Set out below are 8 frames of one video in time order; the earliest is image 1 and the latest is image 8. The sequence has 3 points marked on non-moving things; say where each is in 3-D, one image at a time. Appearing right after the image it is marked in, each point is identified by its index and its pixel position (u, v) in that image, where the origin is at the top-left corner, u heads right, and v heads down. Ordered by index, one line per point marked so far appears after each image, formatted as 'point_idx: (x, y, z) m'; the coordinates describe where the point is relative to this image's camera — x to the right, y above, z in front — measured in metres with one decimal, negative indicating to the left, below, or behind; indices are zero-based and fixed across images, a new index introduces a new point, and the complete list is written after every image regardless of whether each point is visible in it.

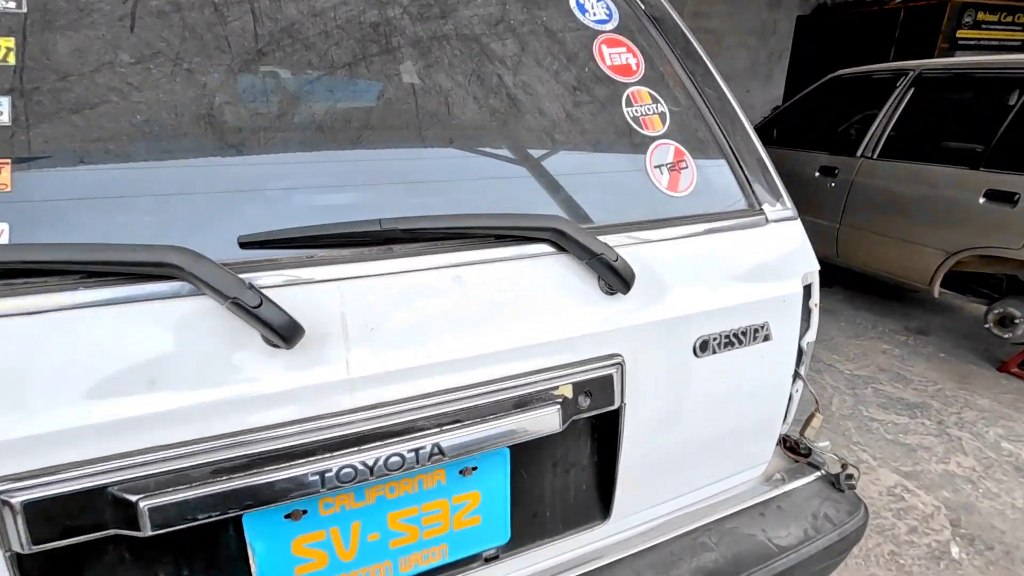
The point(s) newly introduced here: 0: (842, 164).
0: (+2.0, +0.8, +3.4) m
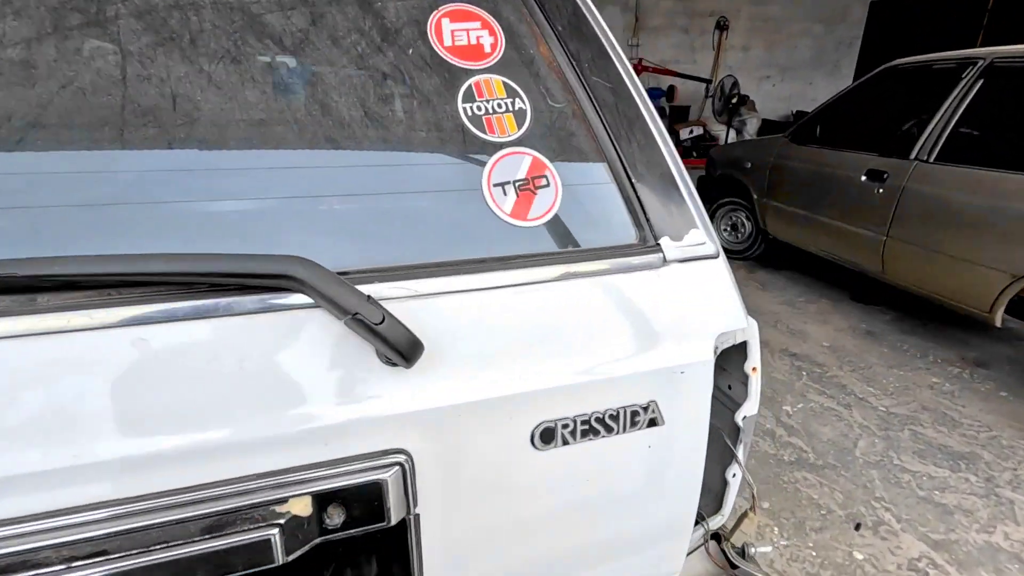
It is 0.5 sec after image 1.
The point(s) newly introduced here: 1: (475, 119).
0: (+2.0, +0.6, +3.0) m
1: (-0.1, +0.2, +0.7) m
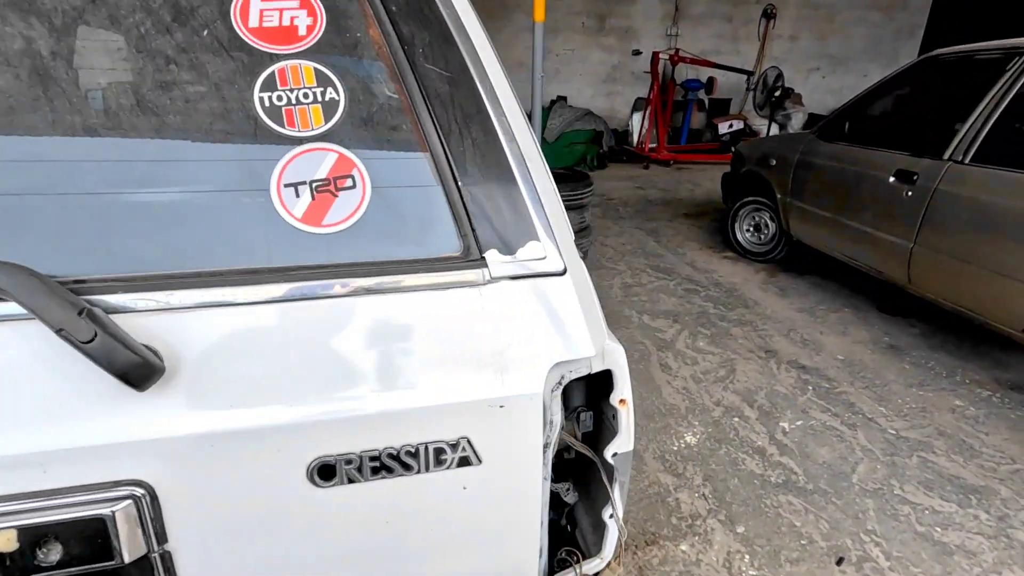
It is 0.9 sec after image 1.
0: (+2.0, +0.6, +2.7) m
1: (-0.3, +0.2, +0.6) m
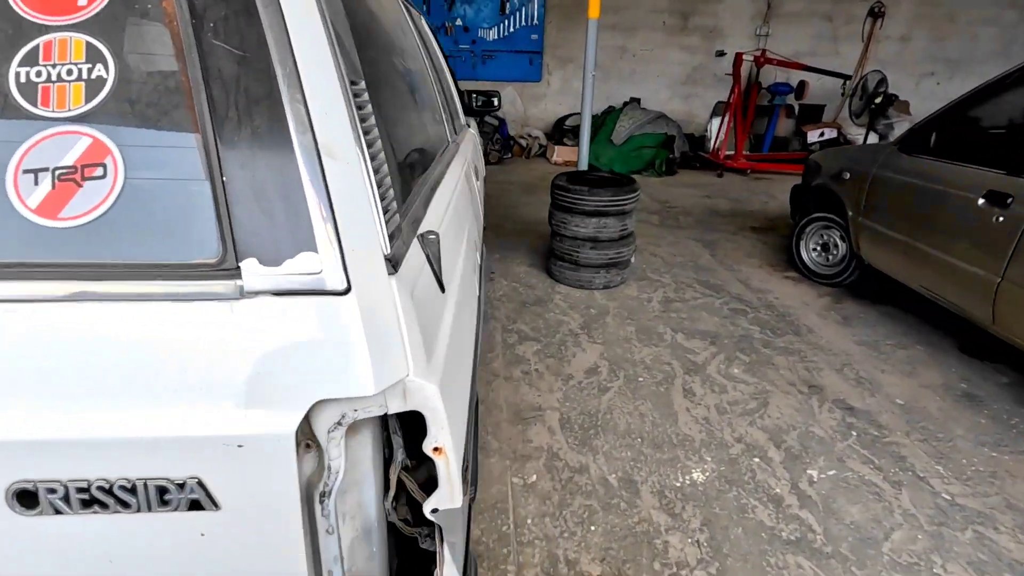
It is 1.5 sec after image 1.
0: (+2.1, +0.4, +2.3) m
1: (-0.5, +0.2, +0.6) m
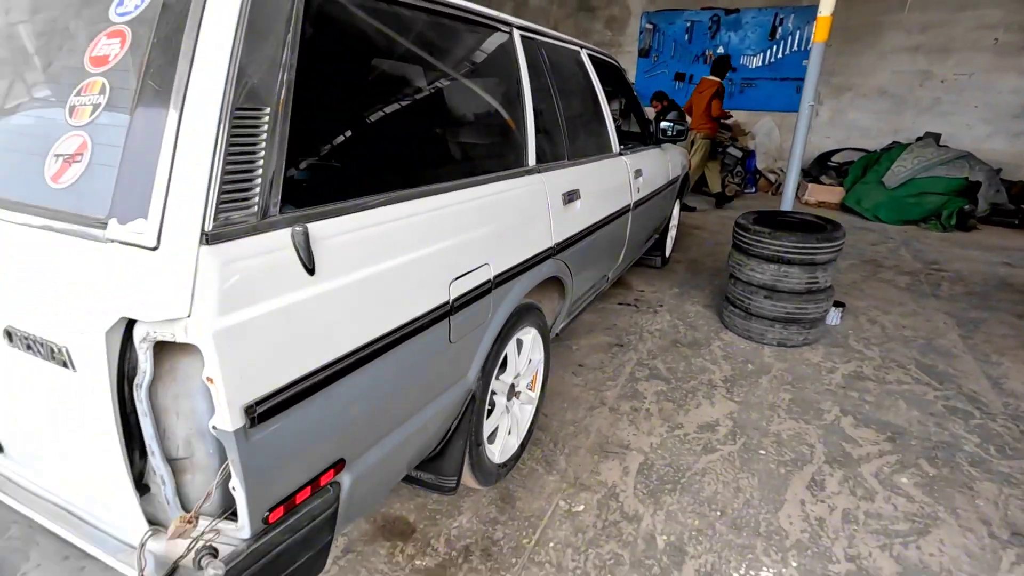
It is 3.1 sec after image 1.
0: (+2.4, -0.1, +1.3) m
1: (-0.7, +0.3, +0.9) m
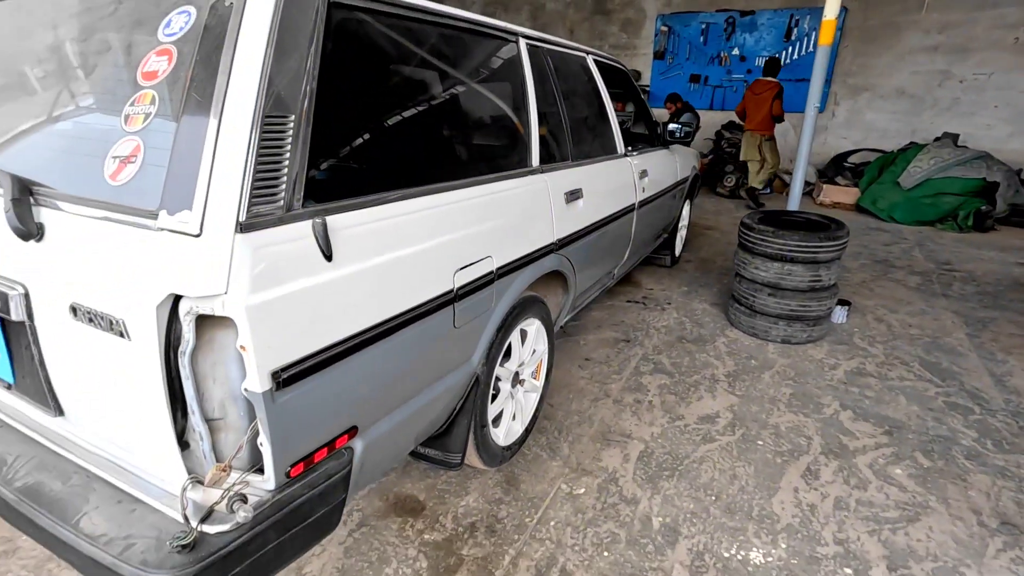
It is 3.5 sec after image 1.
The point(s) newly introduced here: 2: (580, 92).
0: (+2.4, -0.1, +1.4) m
1: (-0.7, +0.3, +1.1) m
2: (+0.3, +0.8, +2.4) m
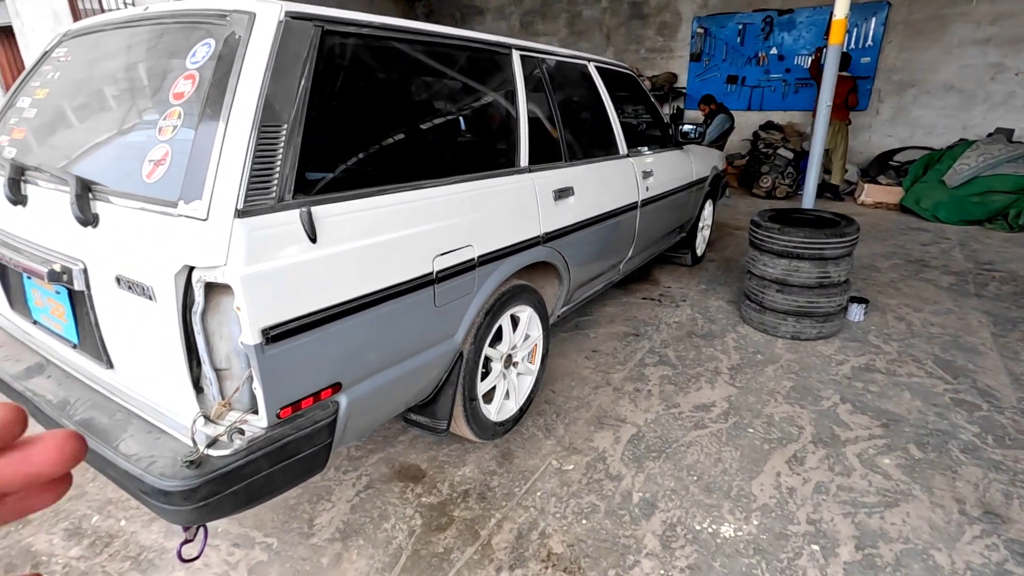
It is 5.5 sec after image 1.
0: (+2.3, 0.0, +1.3) m
1: (-0.8, +0.4, +1.3) m
2: (+0.3, +0.9, +2.6) m
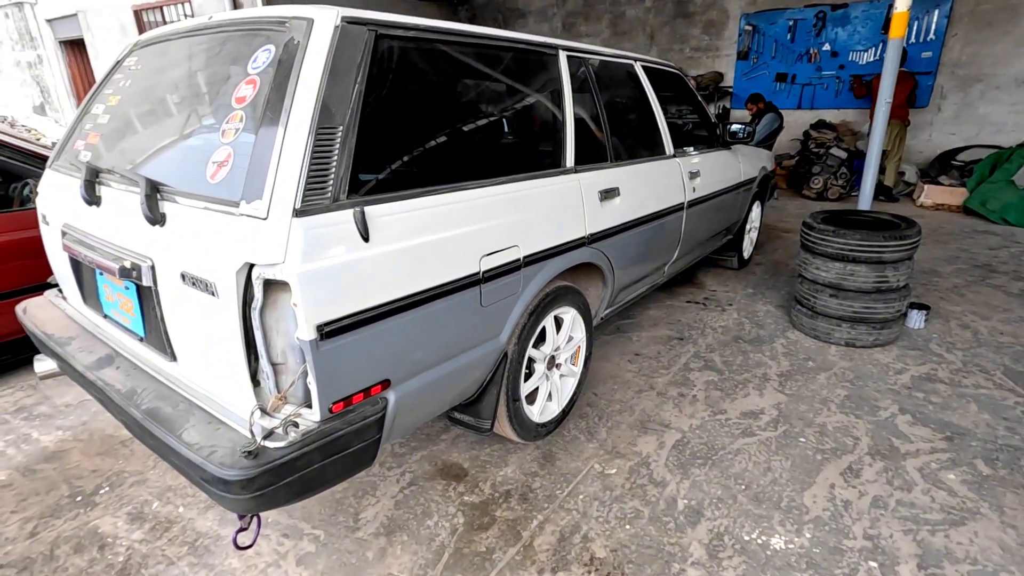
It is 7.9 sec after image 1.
0: (+2.4, -0.1, +1.2) m
1: (-0.7, +0.4, +1.4) m
2: (+0.5, +0.9, +2.5) m
